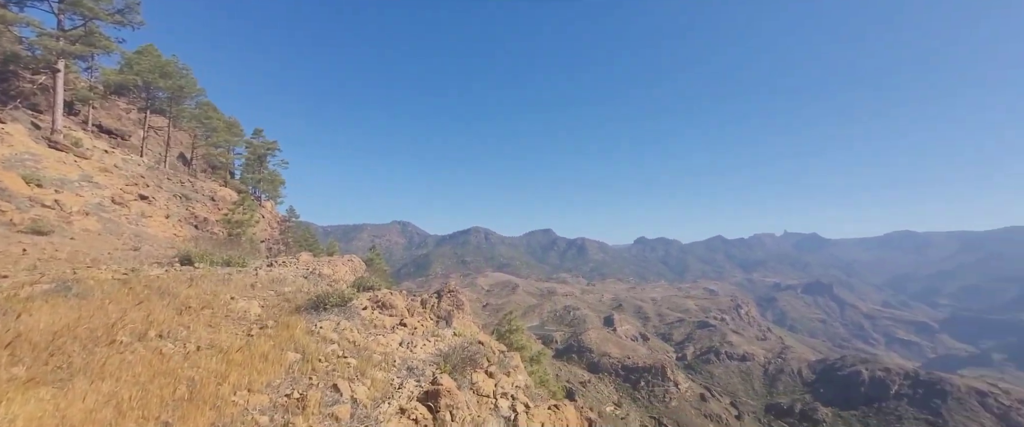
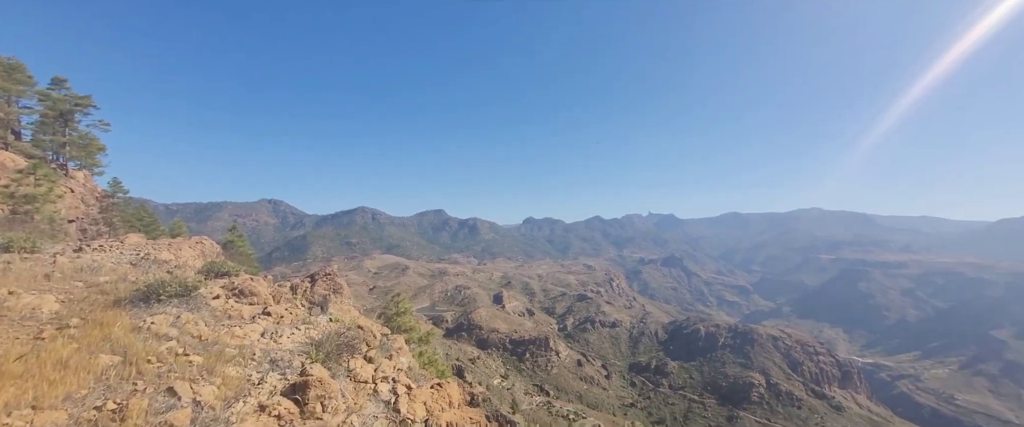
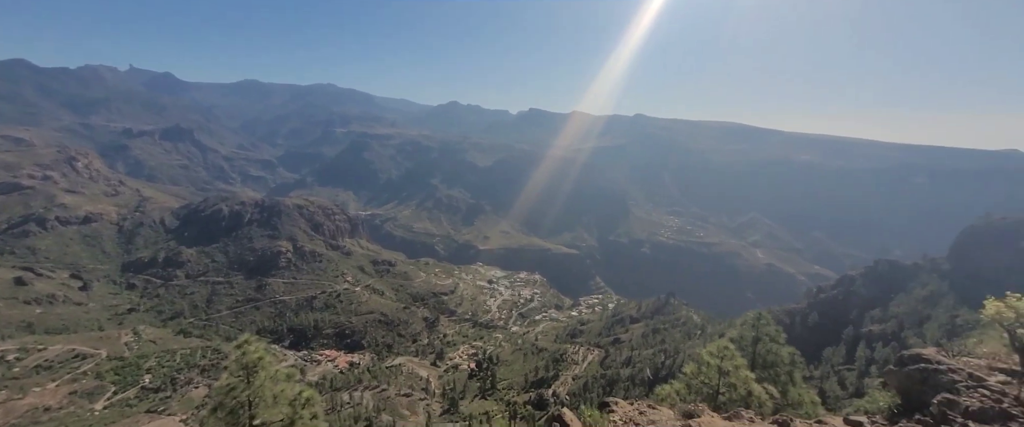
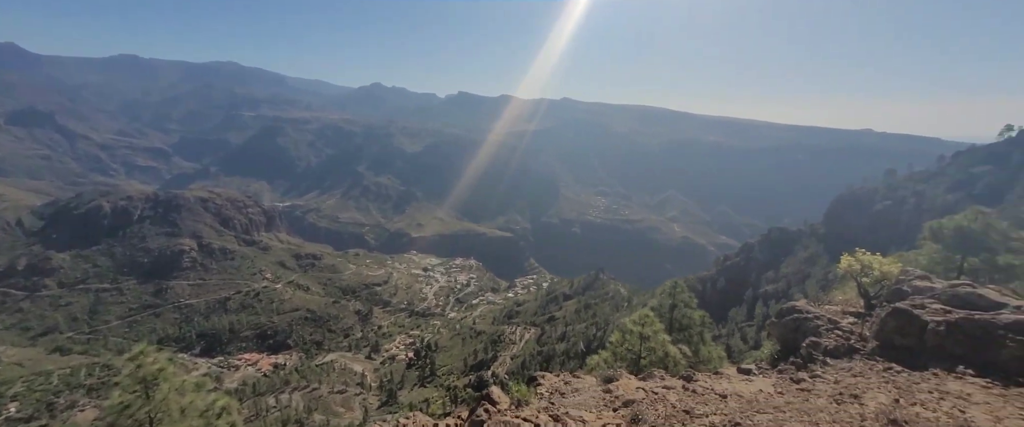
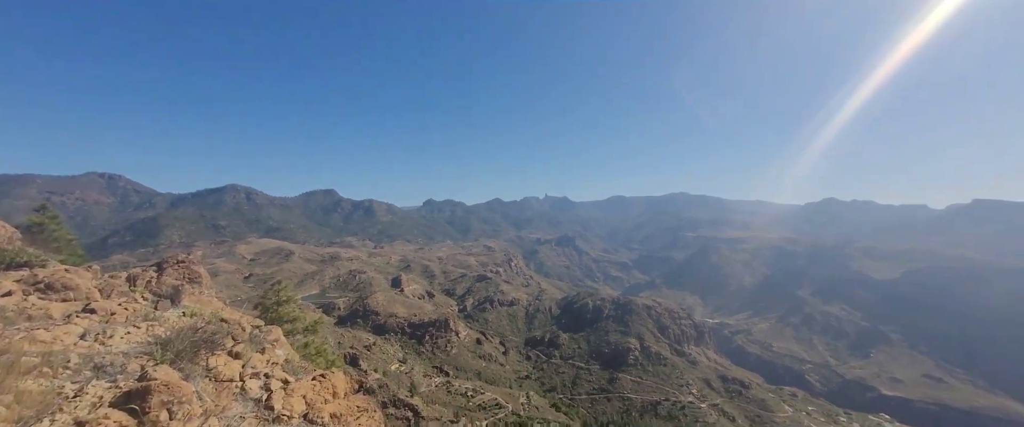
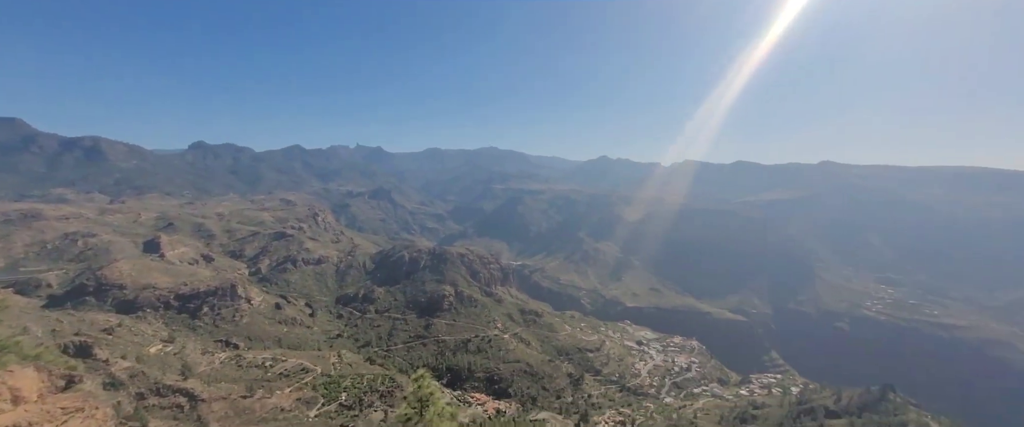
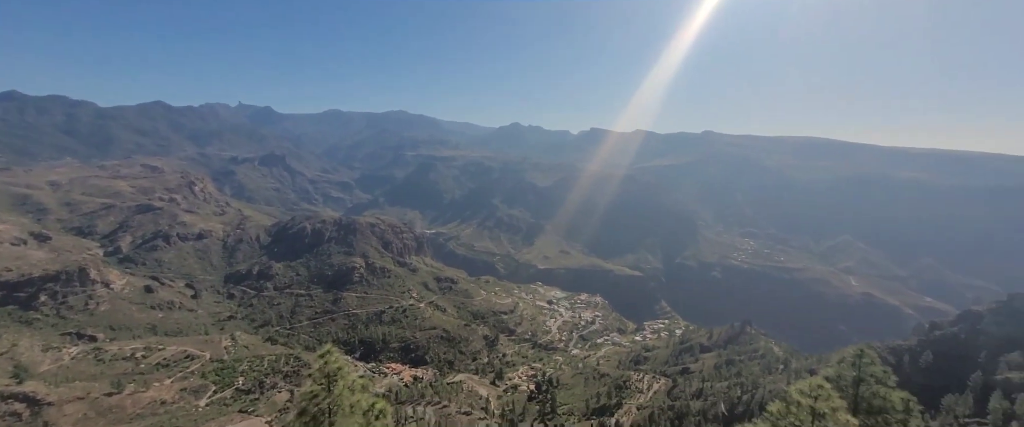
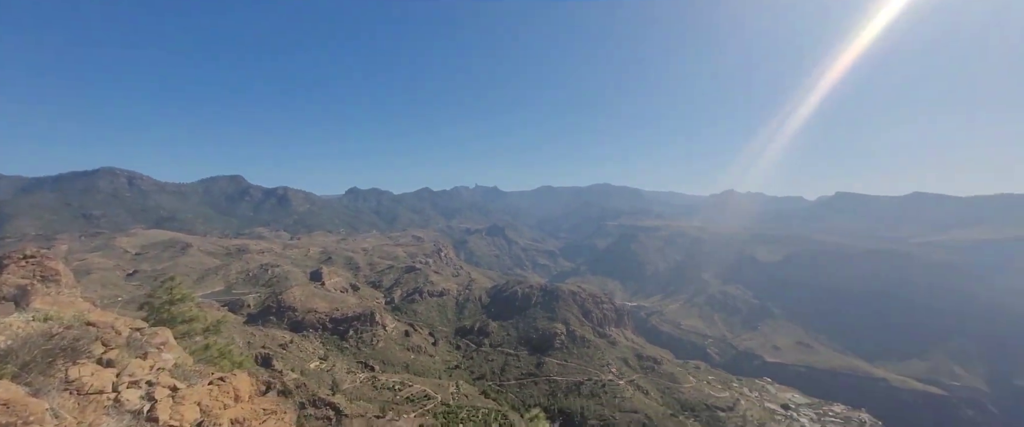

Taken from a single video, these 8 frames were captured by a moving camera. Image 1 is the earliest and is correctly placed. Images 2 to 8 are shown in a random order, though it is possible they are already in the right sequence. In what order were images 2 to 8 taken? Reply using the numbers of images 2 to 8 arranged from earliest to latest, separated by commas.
2, 5, 8, 6, 7, 3, 4
